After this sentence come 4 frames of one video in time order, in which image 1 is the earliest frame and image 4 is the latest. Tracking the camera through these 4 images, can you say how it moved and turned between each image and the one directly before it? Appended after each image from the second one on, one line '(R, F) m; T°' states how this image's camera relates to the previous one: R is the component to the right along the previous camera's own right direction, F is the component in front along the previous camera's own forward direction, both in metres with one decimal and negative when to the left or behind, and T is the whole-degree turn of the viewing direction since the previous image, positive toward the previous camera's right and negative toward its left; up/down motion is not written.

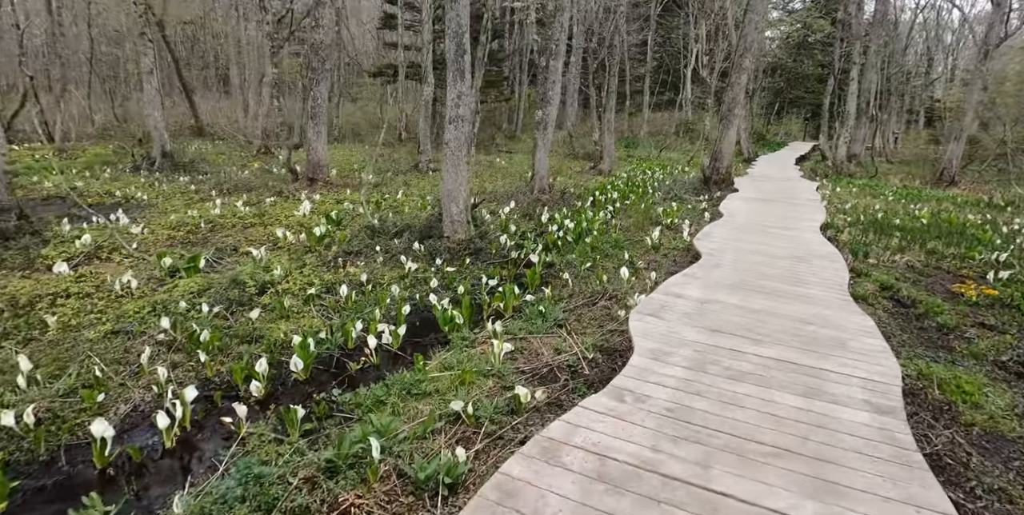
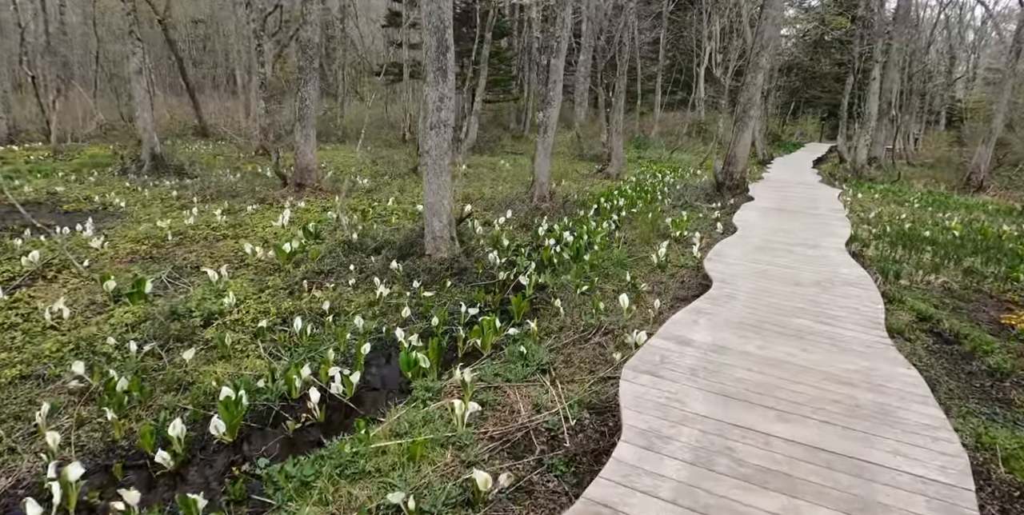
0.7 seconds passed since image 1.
(+0.3, +0.8) m; -1°
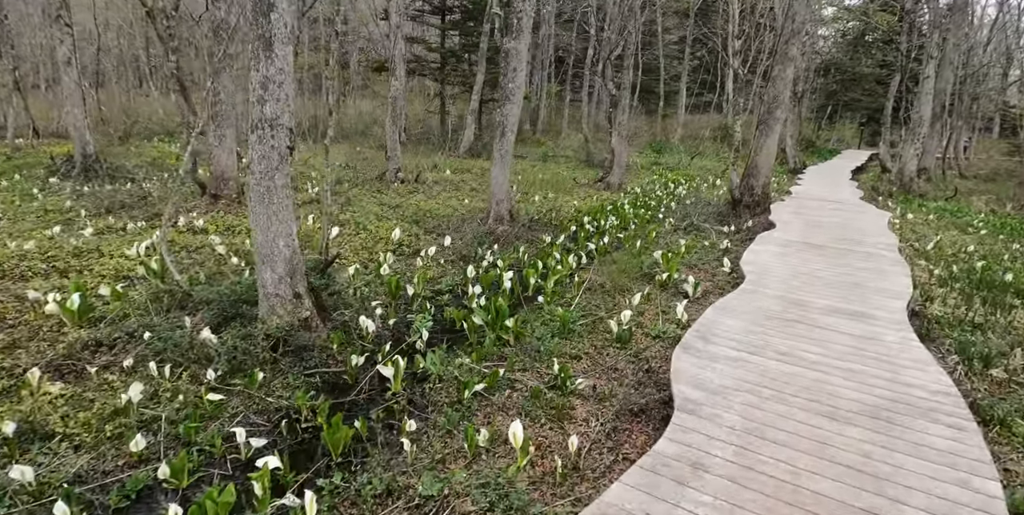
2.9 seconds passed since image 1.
(+1.2, +2.4) m; -3°
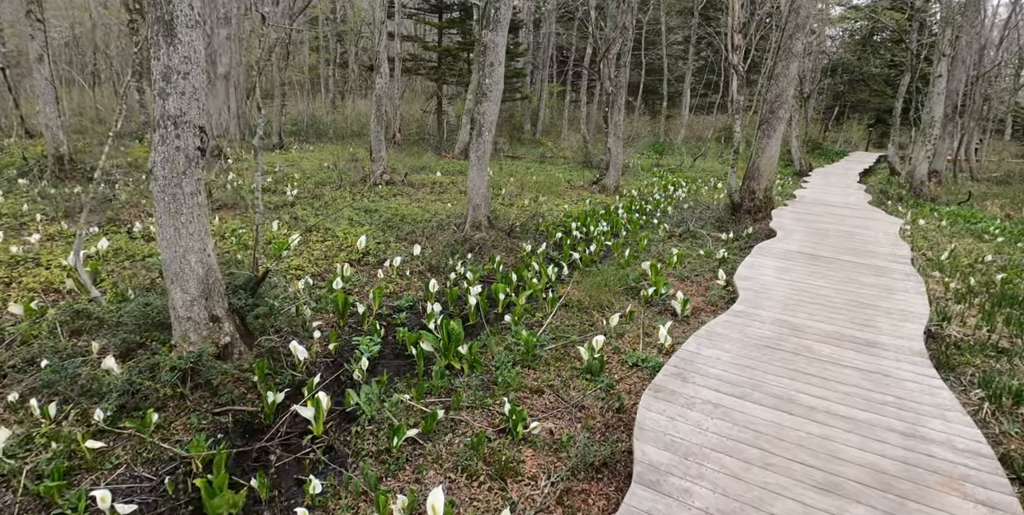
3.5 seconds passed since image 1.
(+0.4, +0.6) m; -1°
